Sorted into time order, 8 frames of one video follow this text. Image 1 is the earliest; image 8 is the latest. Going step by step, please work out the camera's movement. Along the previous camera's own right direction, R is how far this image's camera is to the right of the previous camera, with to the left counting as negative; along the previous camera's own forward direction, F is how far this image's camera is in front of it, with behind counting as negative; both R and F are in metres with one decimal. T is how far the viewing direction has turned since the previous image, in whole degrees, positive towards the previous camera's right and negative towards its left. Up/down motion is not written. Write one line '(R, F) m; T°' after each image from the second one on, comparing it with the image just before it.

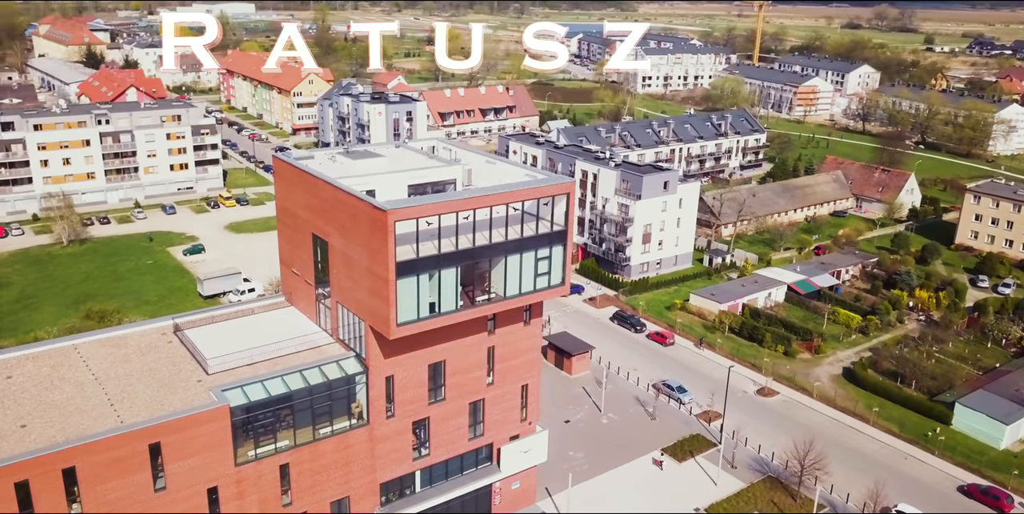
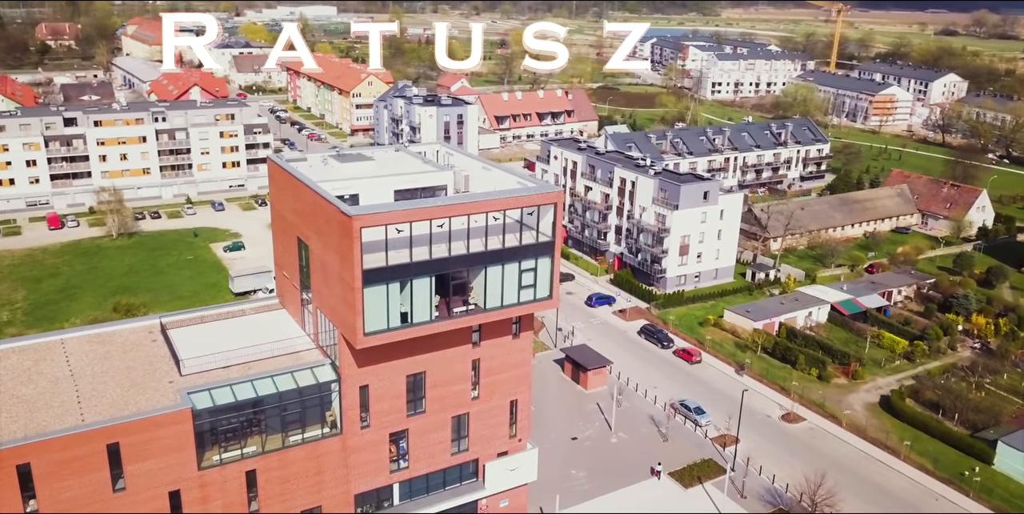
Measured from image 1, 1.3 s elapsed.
(+2.1, +0.8) m; -5°
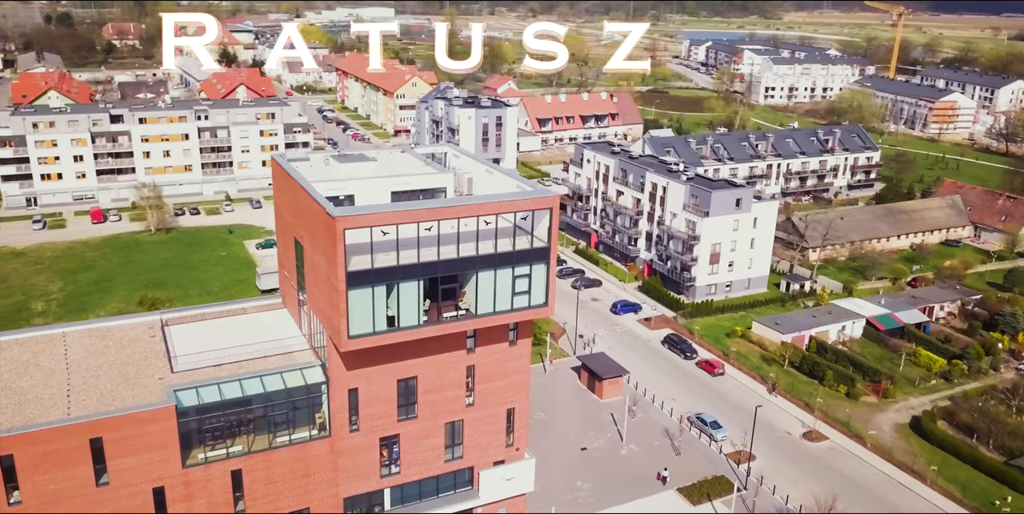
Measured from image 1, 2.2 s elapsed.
(+1.4, +0.5) m; -4°
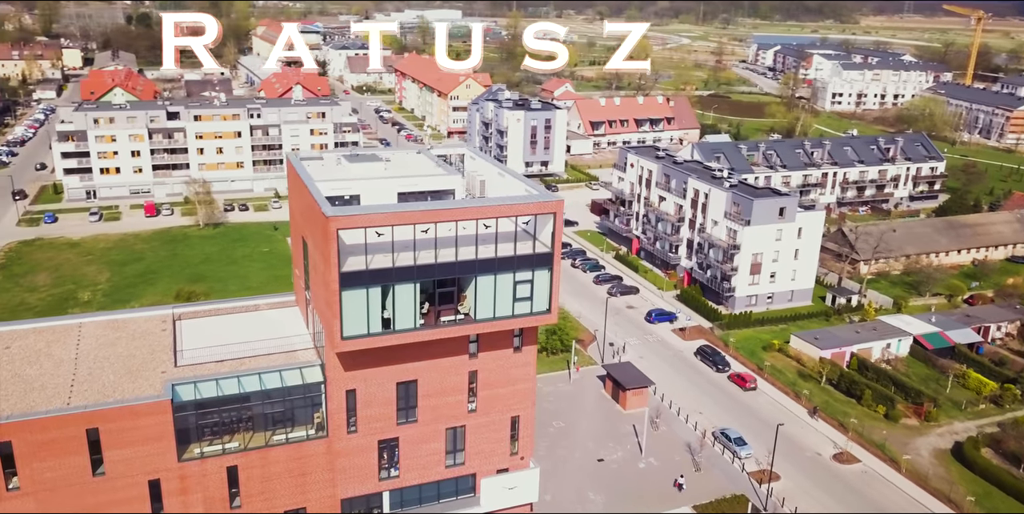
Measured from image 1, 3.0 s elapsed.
(+1.4, +0.4) m; -5°
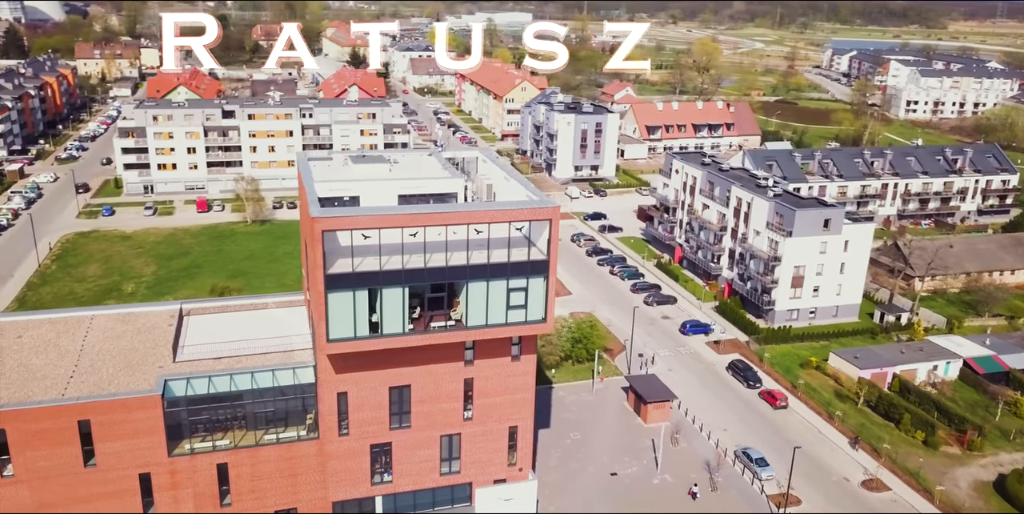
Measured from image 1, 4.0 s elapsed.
(+1.6, +0.5) m; -5°
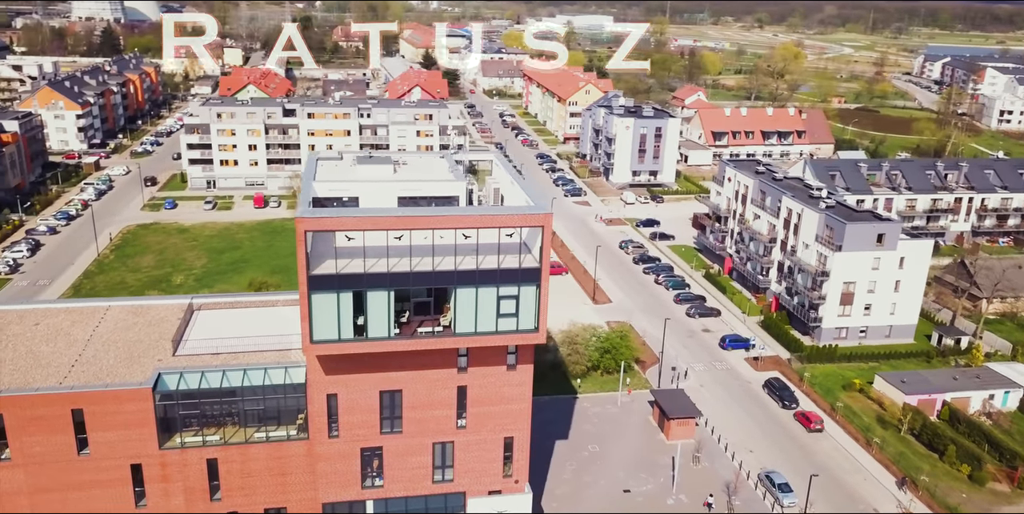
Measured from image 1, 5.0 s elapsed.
(+1.8, +0.6) m; -6°
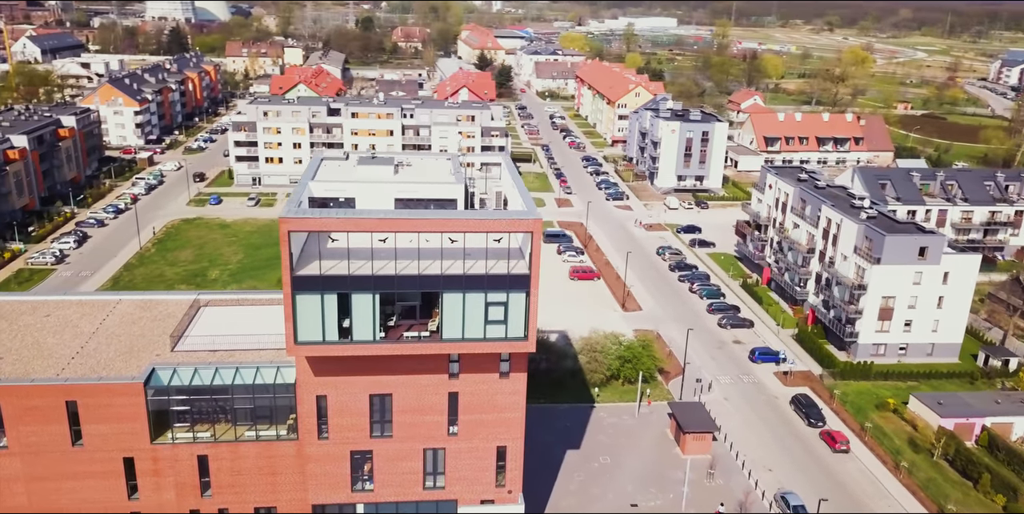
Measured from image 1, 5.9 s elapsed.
(+1.5, +0.5) m; -4°
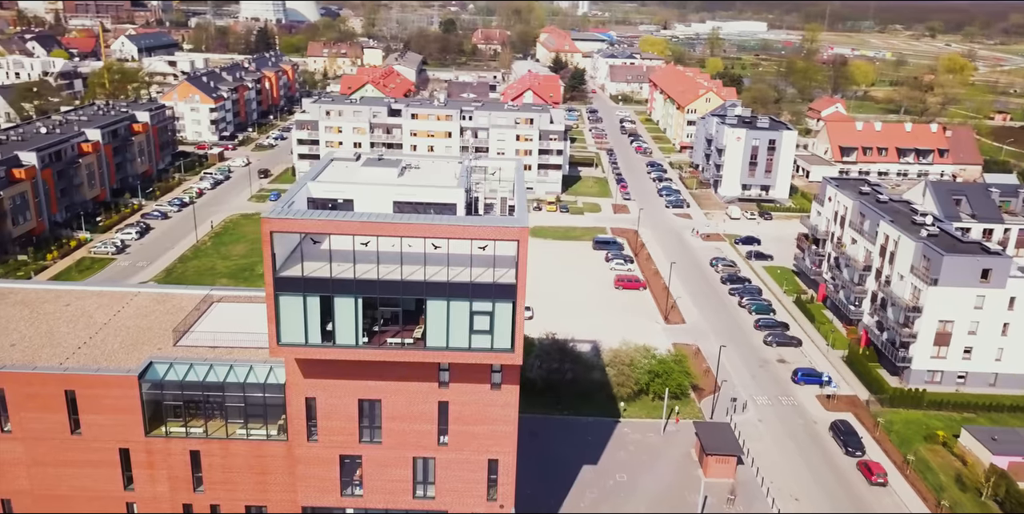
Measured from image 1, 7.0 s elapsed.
(+1.9, +0.7) m; -6°
